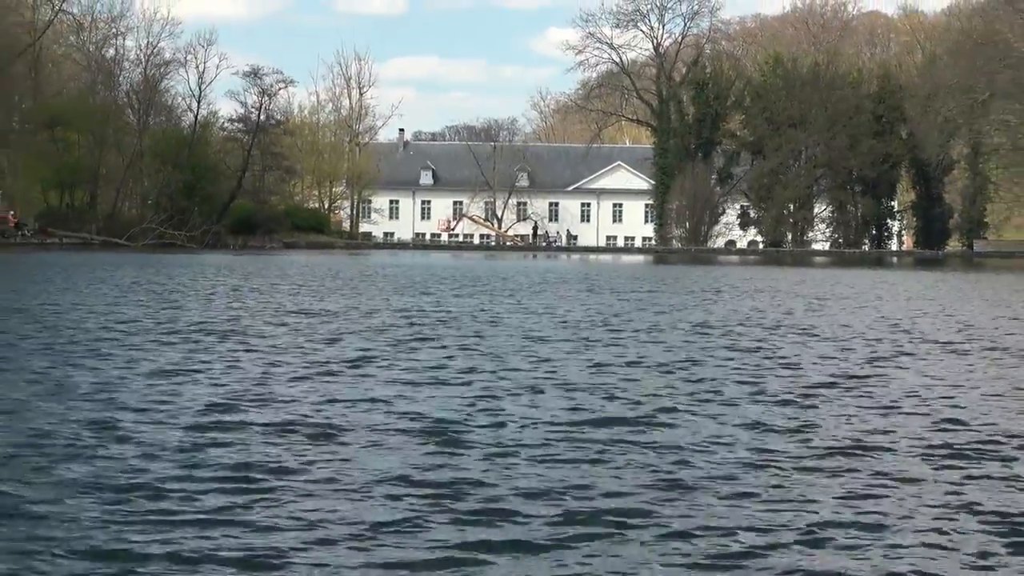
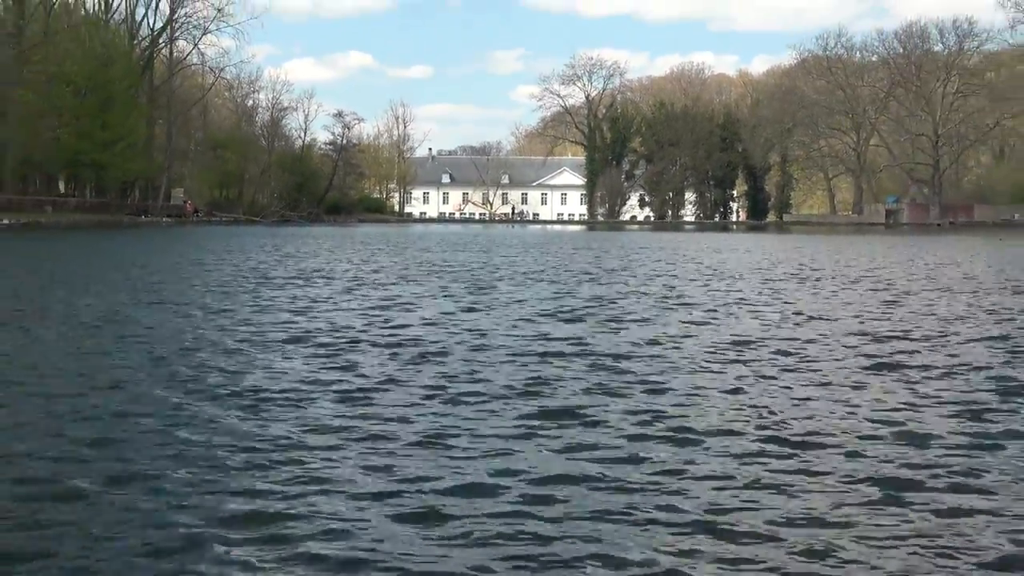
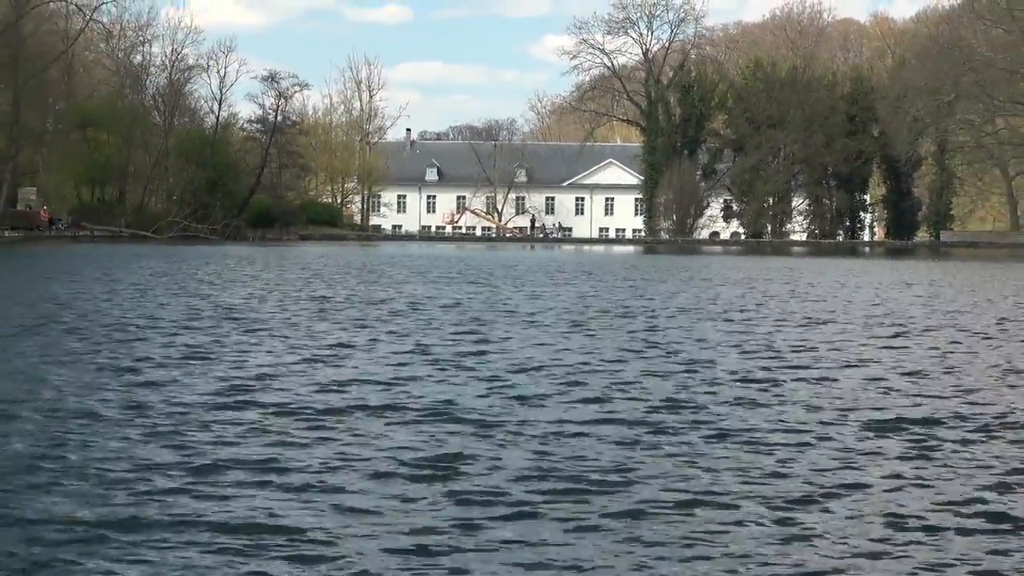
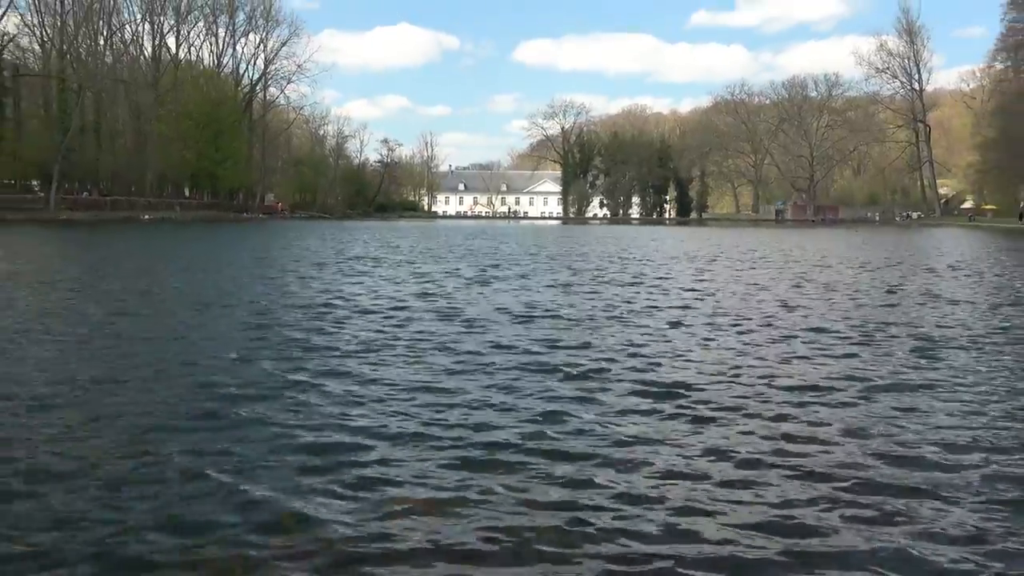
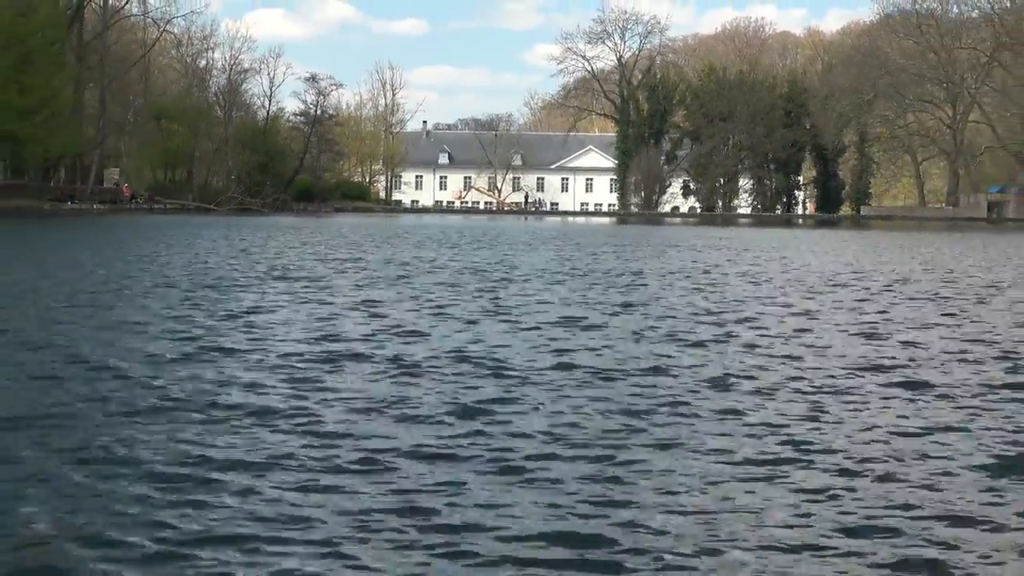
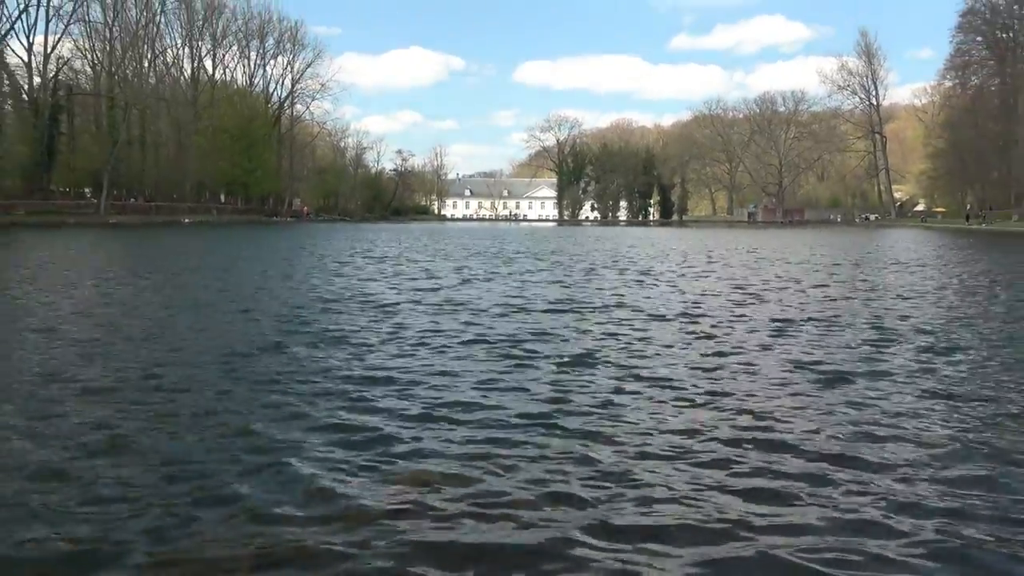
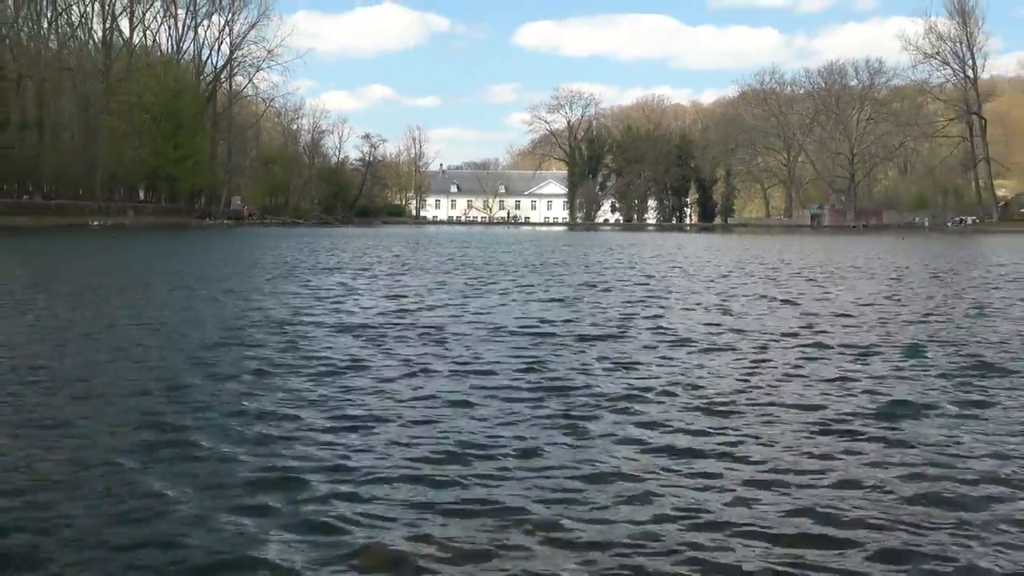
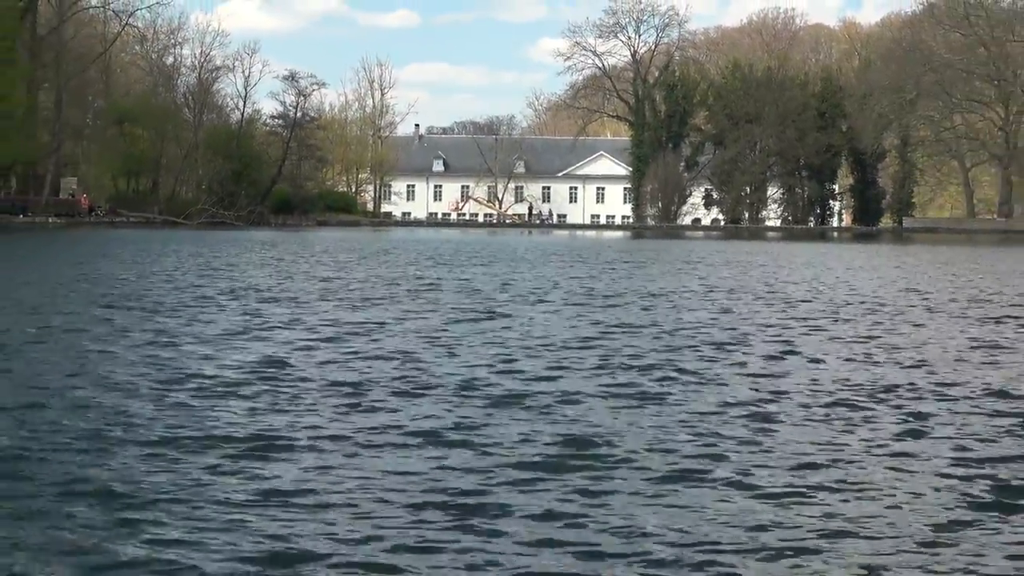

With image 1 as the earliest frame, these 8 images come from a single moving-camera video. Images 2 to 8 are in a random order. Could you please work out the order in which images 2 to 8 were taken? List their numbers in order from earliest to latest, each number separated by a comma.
3, 8, 5, 2, 7, 4, 6
